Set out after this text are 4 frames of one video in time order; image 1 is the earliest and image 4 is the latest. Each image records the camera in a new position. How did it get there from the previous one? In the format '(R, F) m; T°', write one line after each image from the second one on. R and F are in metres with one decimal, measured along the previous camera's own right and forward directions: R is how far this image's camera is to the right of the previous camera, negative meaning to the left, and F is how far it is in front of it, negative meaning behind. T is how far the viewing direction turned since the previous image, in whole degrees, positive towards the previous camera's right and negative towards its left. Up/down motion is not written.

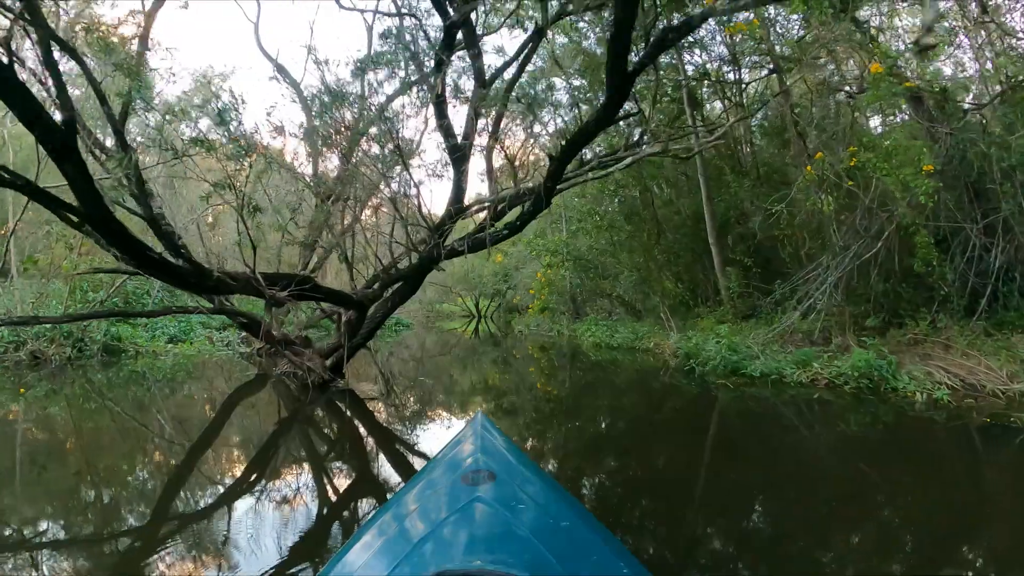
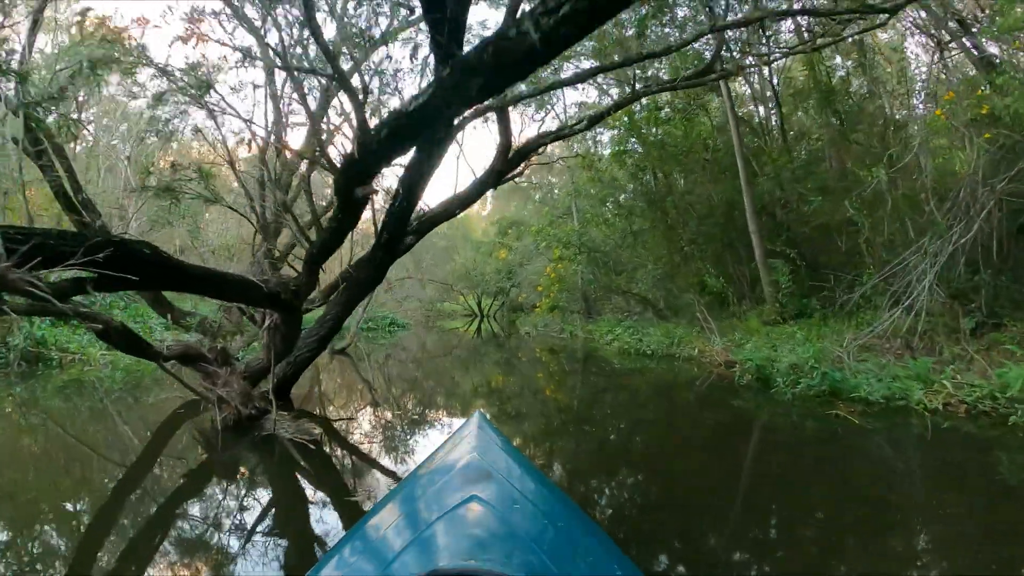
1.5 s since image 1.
(-0.1, +1.4) m; 0°
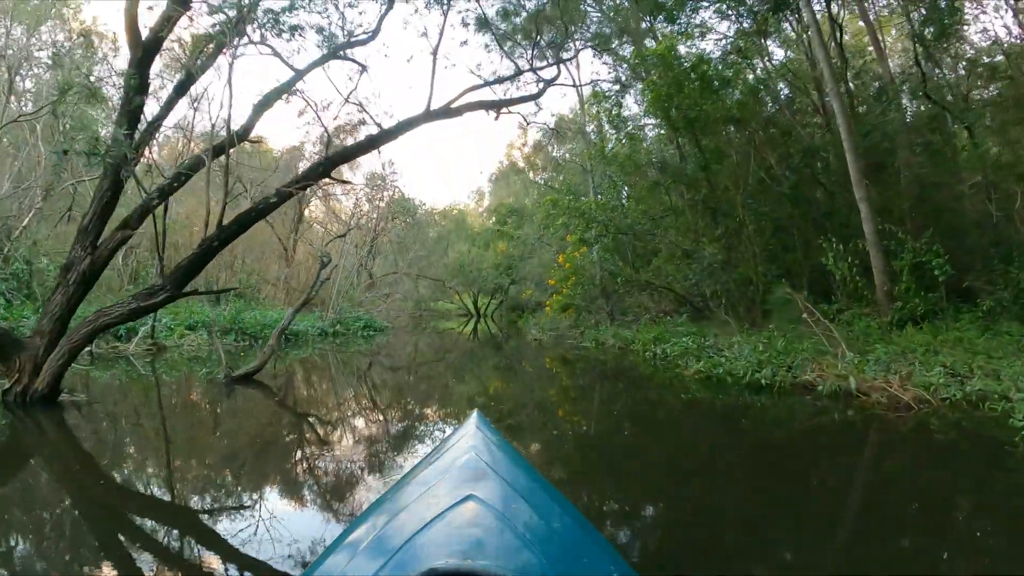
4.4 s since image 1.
(-0.1, +2.3) m; 0°
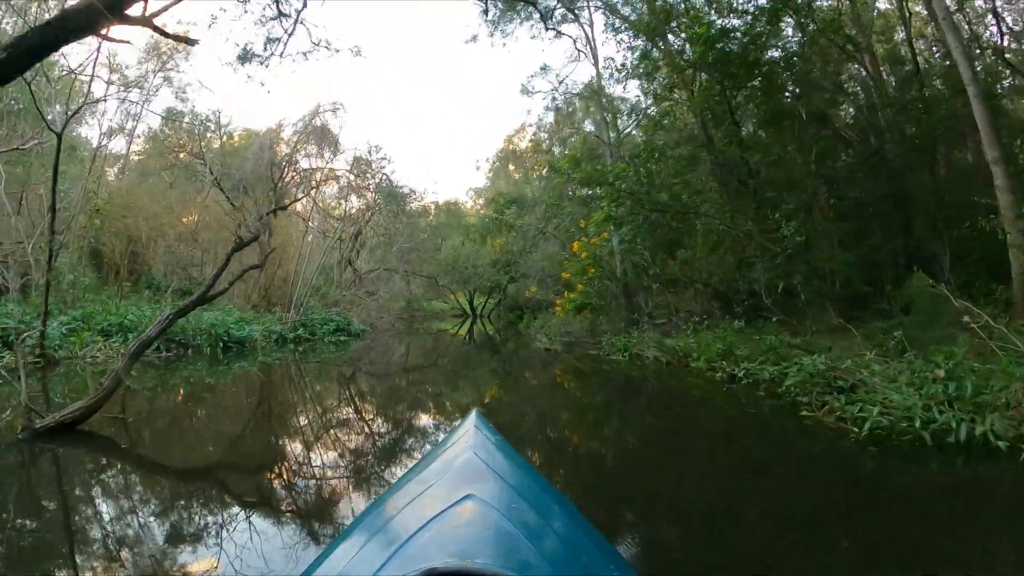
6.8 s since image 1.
(-0.1, +1.6) m; 0°
